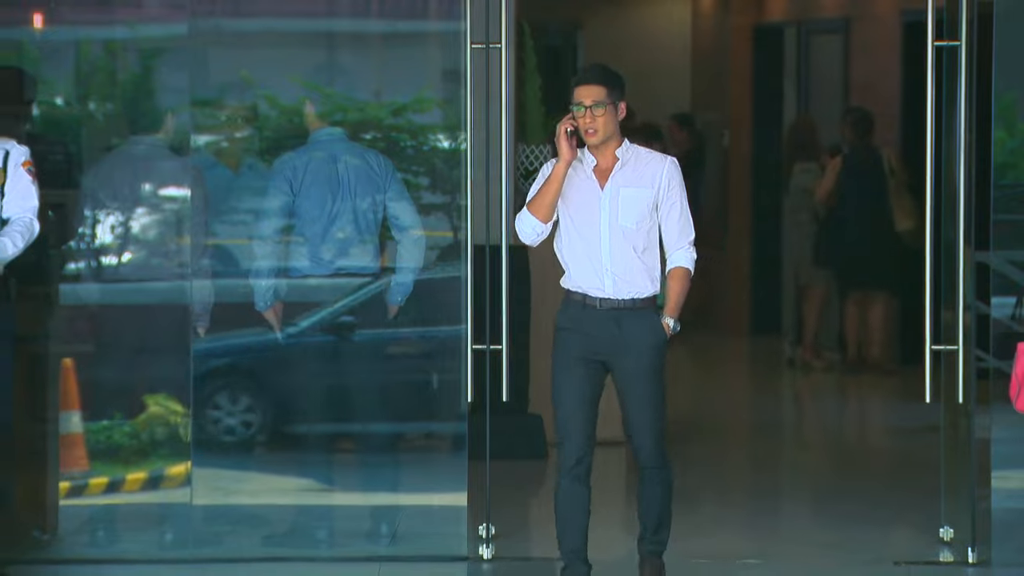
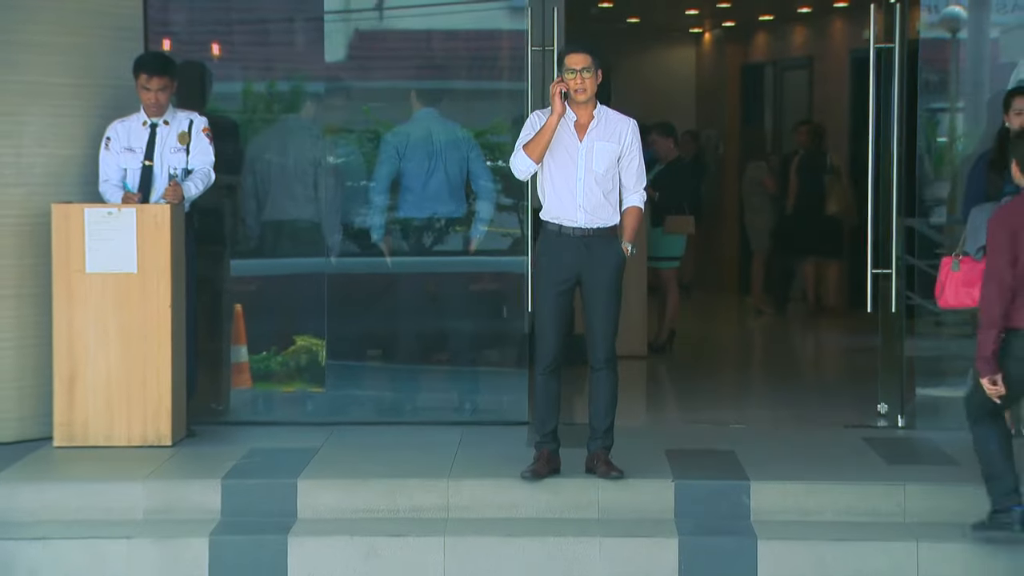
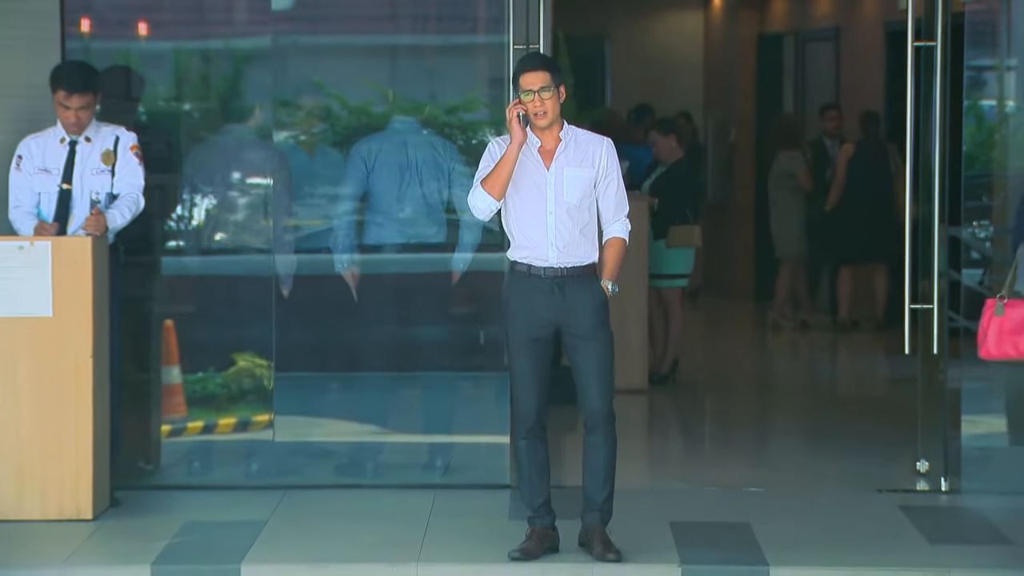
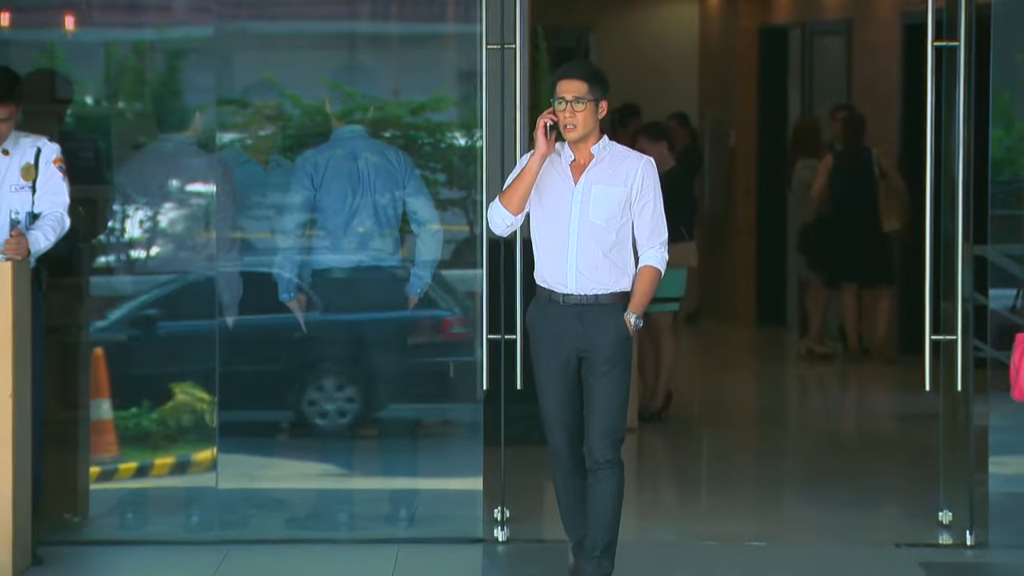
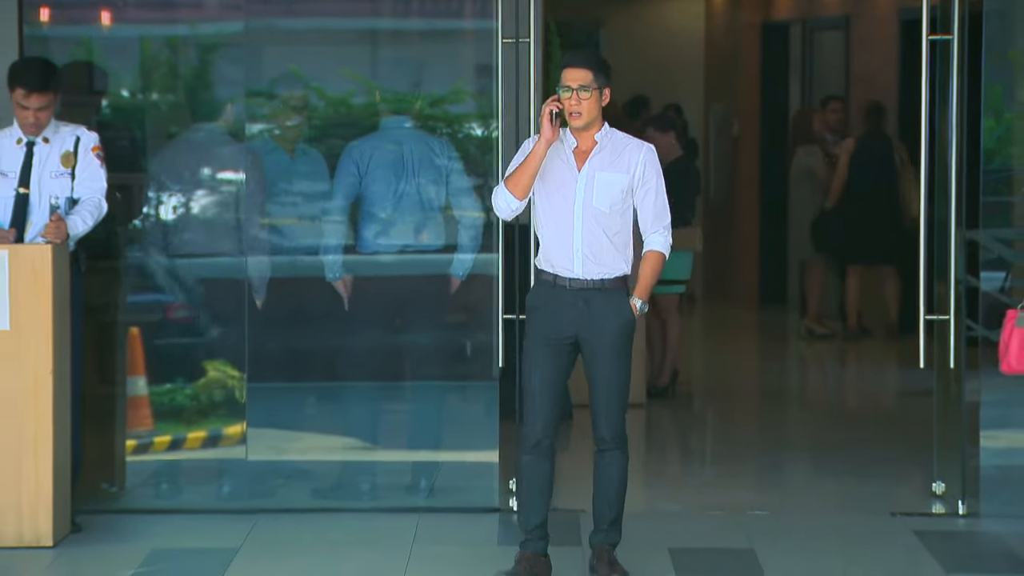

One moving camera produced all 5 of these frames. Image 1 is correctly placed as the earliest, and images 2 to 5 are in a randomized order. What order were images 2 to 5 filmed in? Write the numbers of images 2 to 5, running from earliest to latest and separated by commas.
4, 5, 3, 2
